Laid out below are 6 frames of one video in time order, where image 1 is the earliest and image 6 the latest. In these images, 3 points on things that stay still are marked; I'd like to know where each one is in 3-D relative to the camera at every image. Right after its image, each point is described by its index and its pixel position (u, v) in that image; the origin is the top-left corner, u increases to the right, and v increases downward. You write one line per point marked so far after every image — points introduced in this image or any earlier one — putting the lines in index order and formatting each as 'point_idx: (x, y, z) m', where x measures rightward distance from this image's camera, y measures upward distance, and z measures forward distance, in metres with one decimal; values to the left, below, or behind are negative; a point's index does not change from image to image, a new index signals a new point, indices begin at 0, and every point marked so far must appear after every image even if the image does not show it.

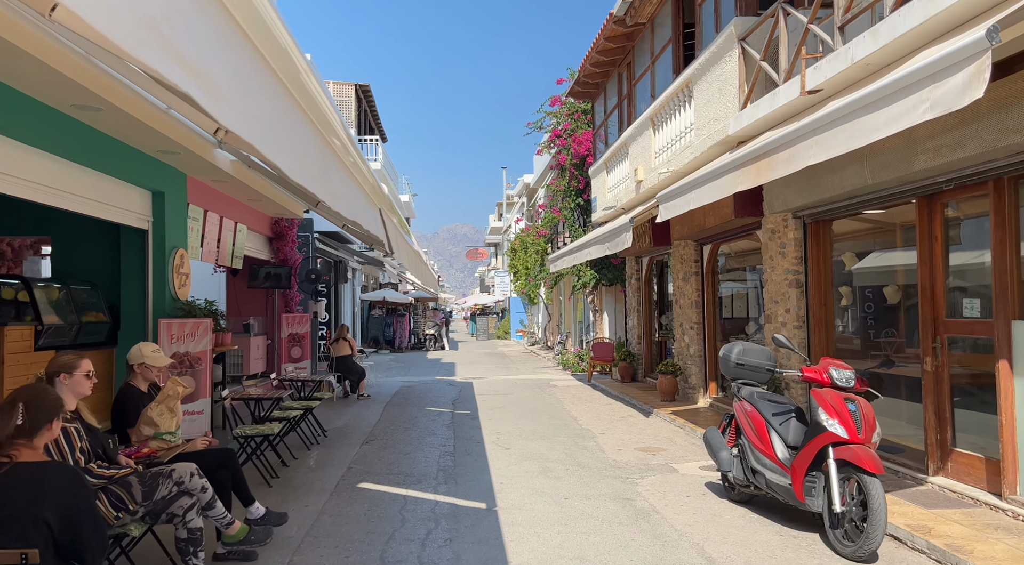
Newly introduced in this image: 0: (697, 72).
0: (+2.3, +2.6, +8.6) m
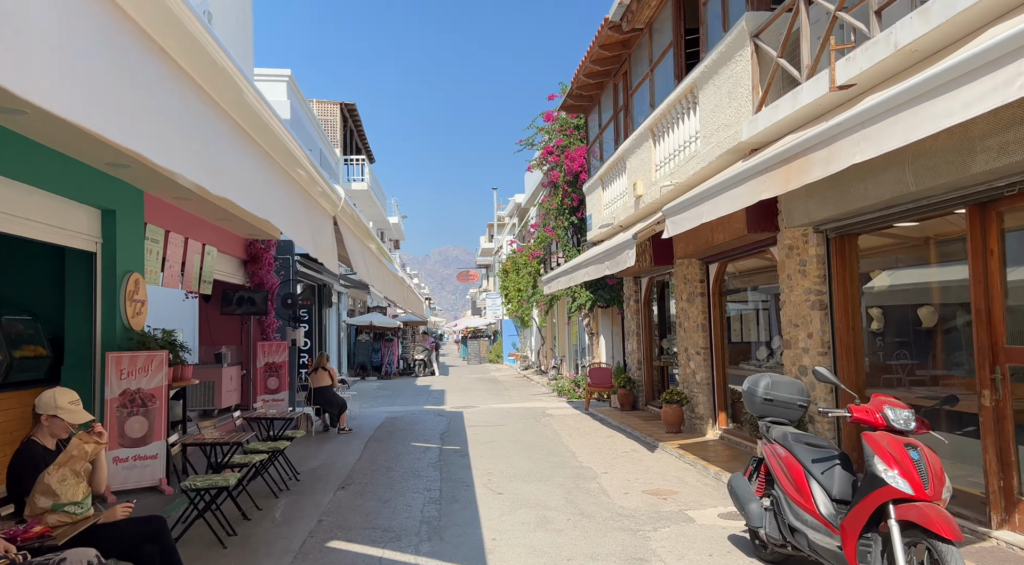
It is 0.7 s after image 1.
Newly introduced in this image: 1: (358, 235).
0: (+2.2, +2.4, +7.9) m
1: (-1.9, +0.5, +8.8) m
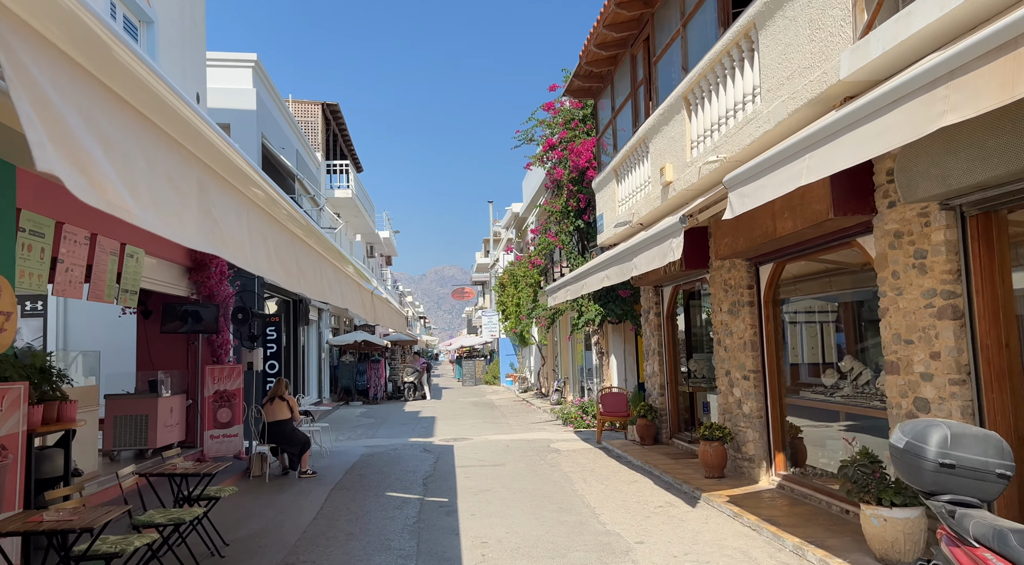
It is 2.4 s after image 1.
0: (+2.2, +2.3, +6.0) m
1: (-1.9, +0.4, +6.7) m
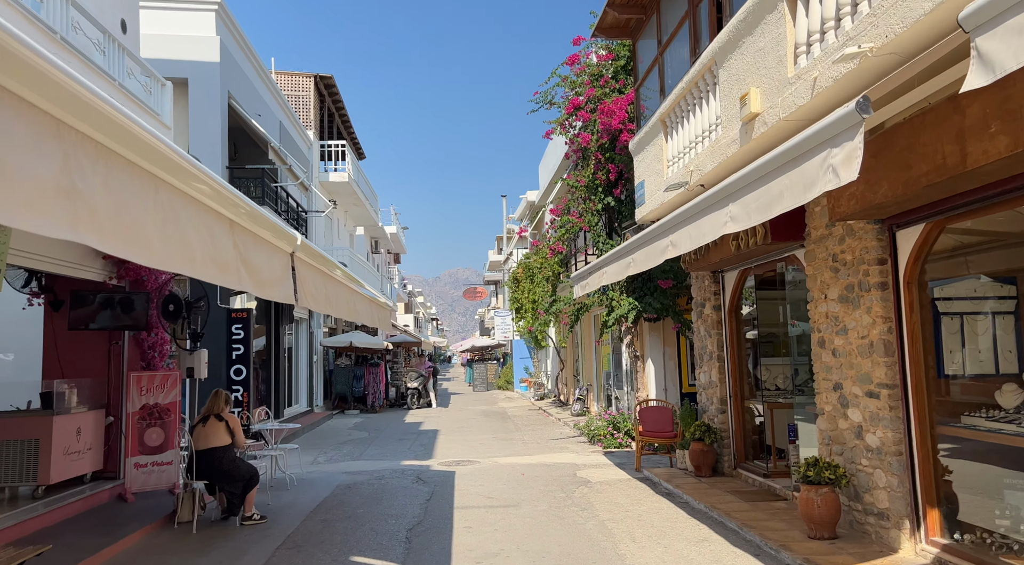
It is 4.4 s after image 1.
0: (+2.3, +2.6, +3.4) m
1: (-1.8, +0.6, +4.2) m
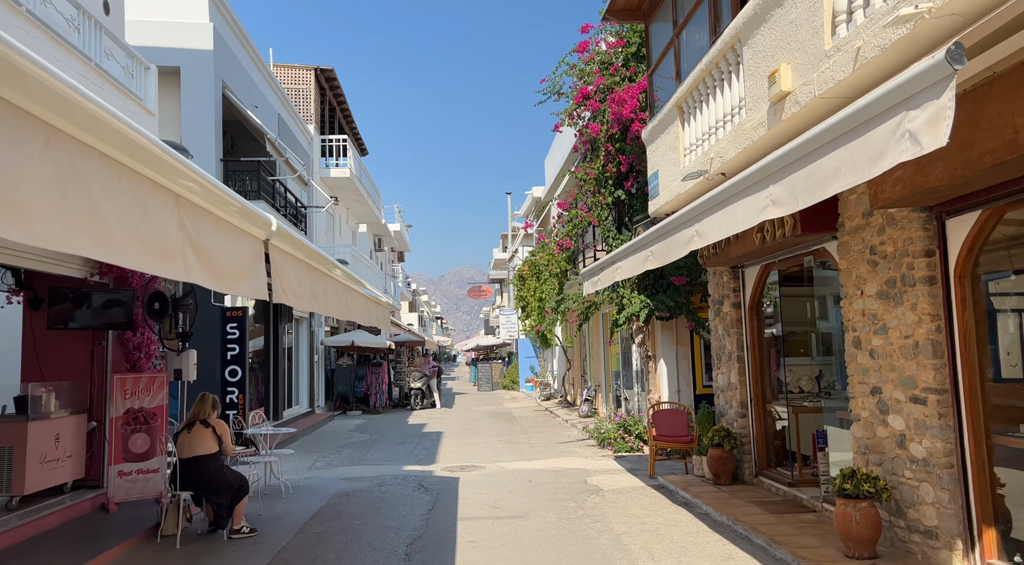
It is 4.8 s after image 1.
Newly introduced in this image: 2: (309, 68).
0: (+2.3, +2.6, +2.9) m
1: (-1.7, +0.7, +3.7) m
2: (-5.7, +6.1, +19.8) m
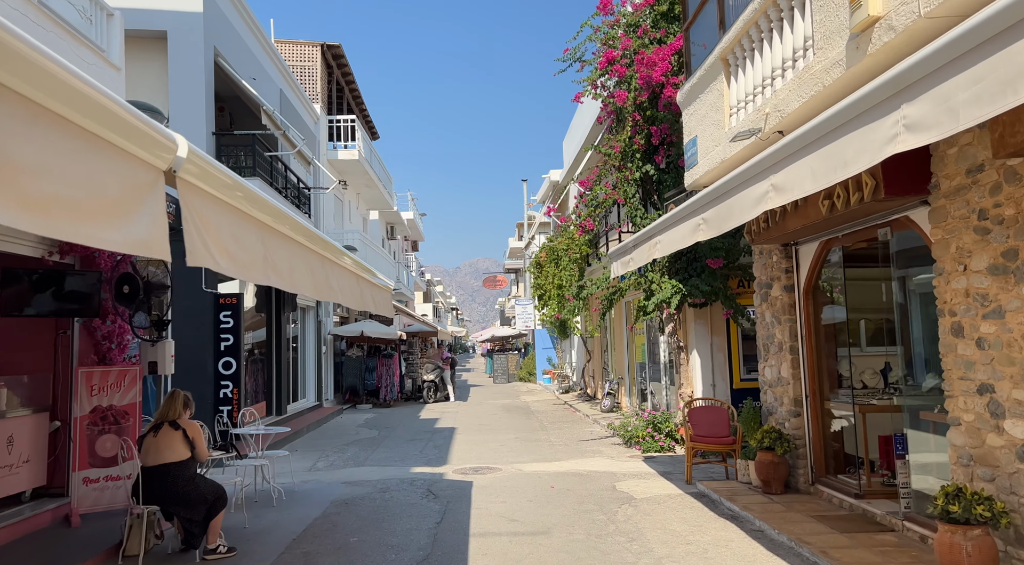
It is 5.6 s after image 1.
0: (+2.4, +2.7, +1.8) m
1: (-1.6, +0.8, +2.7) m
2: (-5.3, +6.4, +18.8) m
